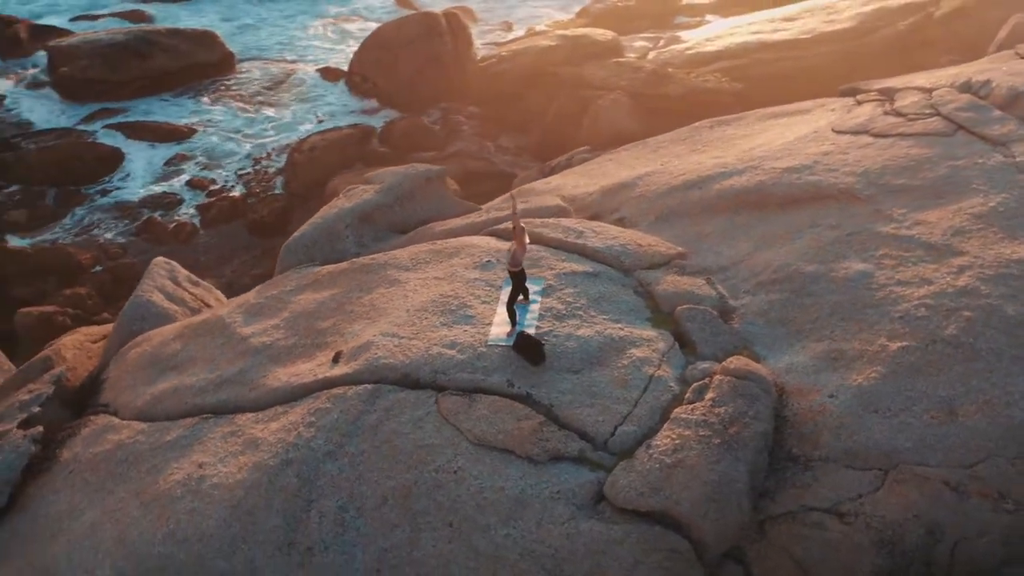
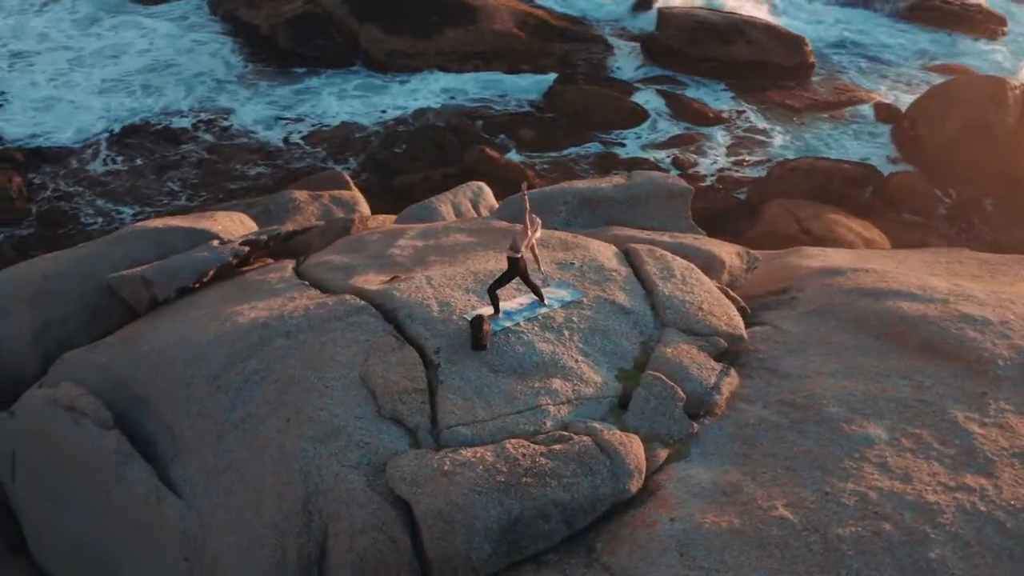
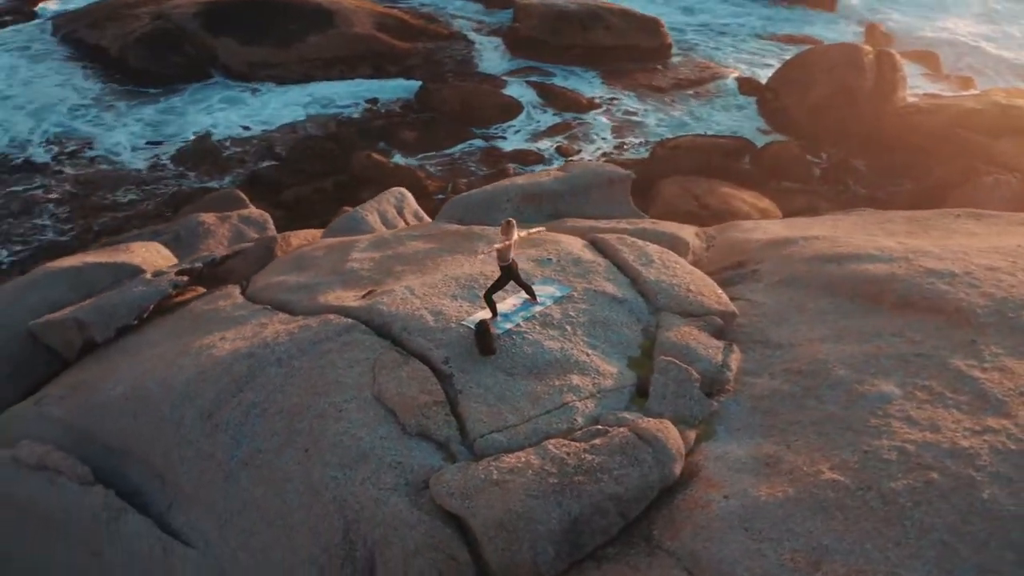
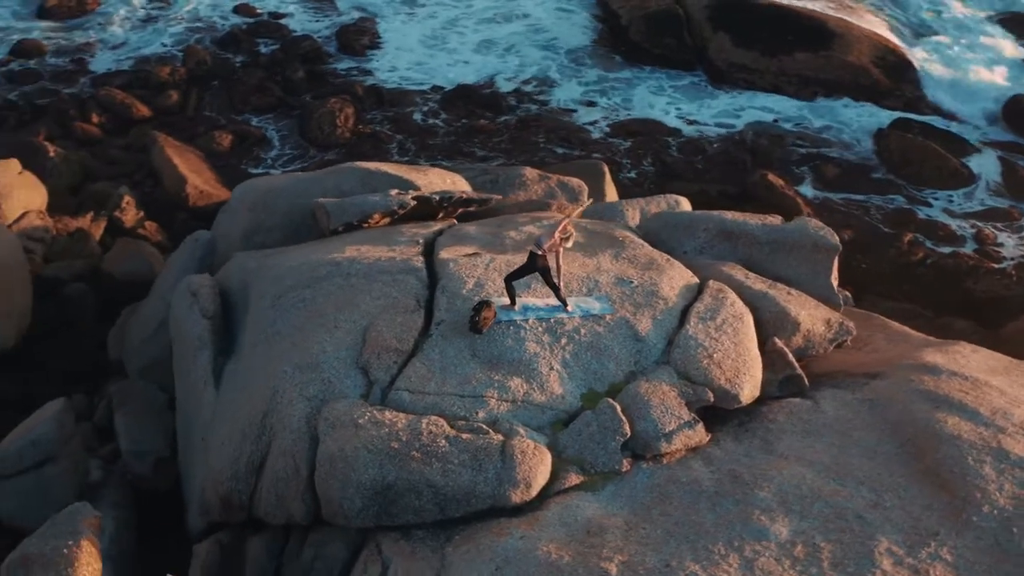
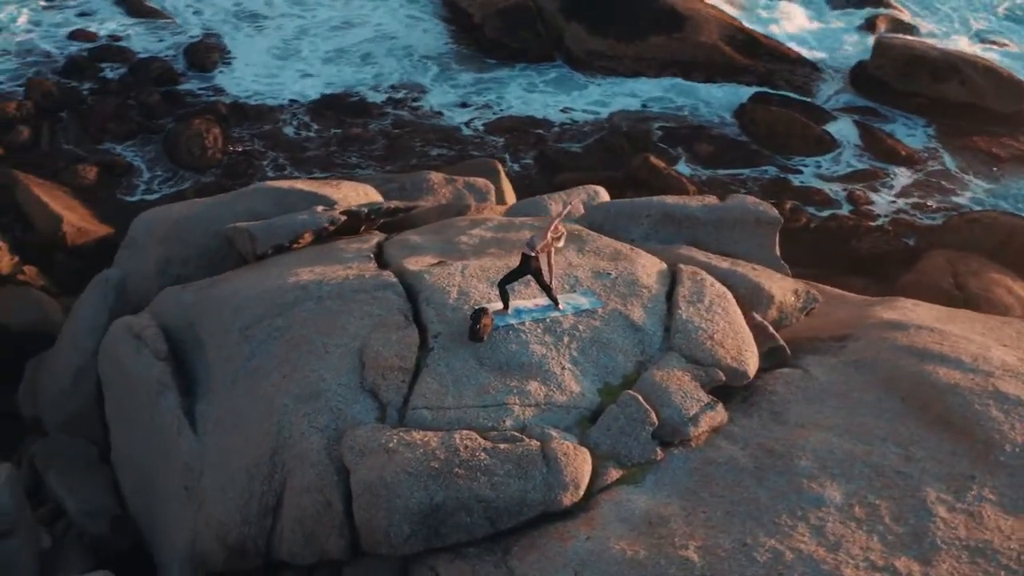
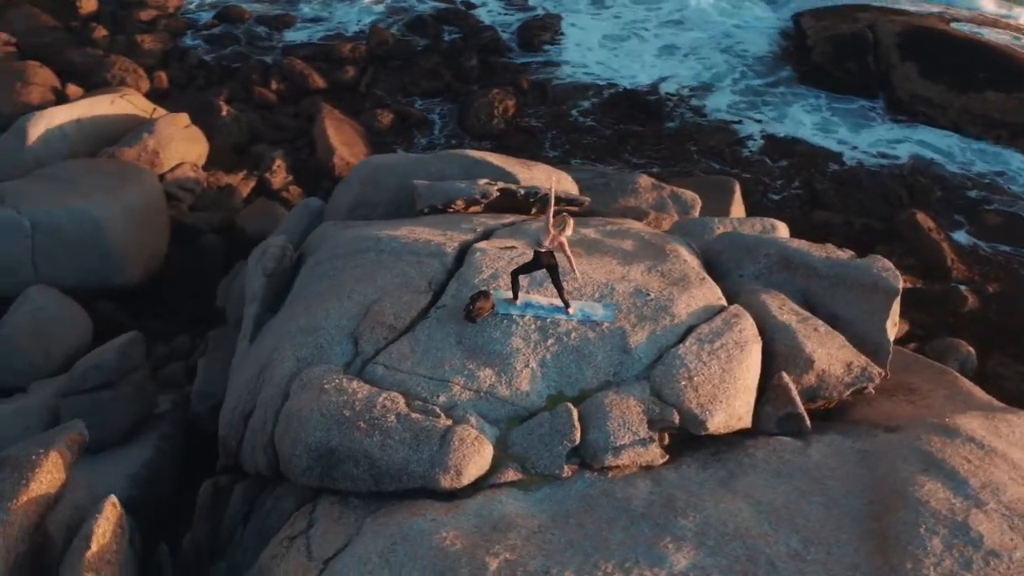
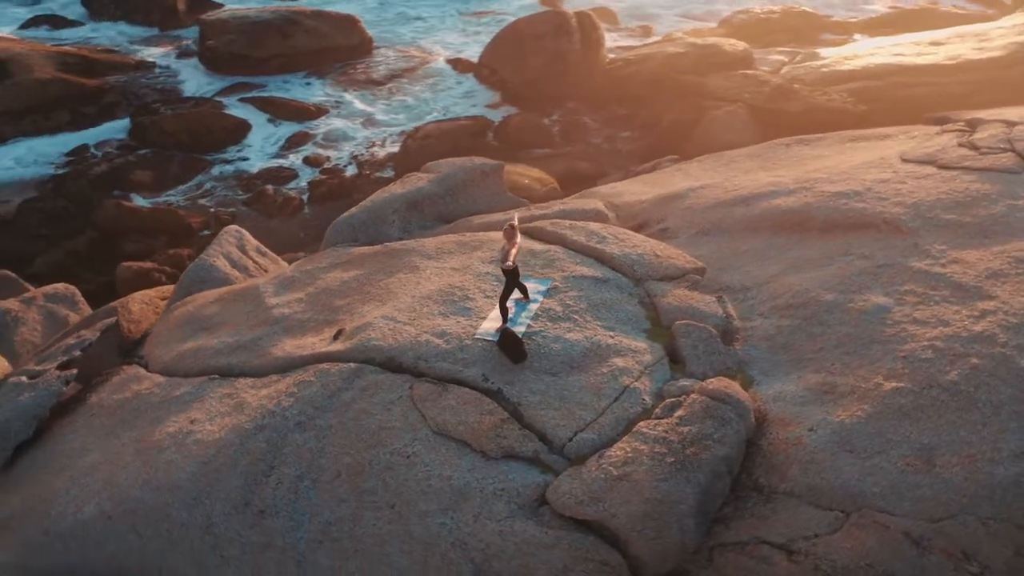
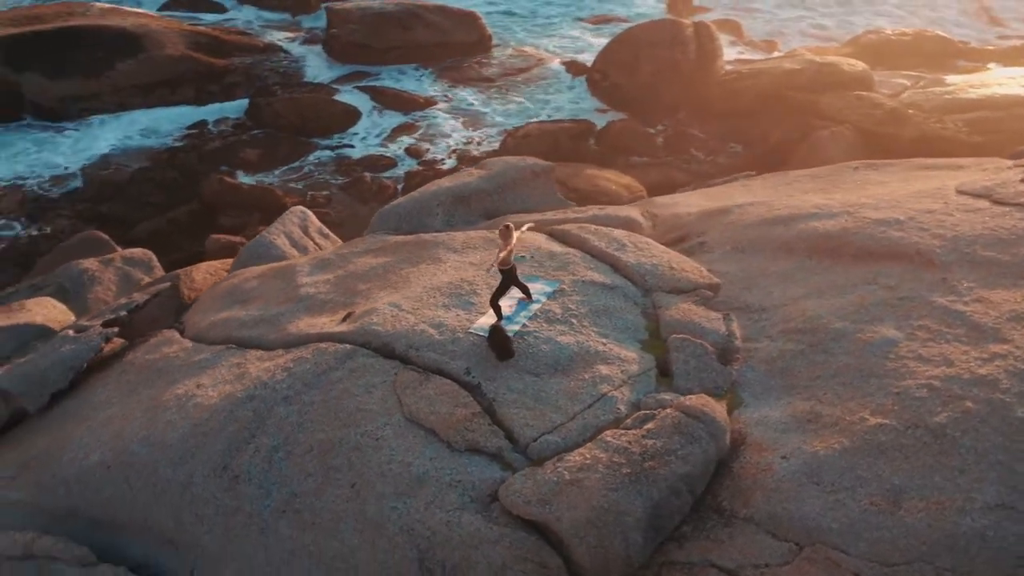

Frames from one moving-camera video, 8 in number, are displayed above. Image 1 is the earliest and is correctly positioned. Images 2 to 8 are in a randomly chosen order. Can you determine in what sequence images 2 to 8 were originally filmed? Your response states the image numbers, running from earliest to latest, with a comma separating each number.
7, 8, 3, 2, 5, 4, 6
